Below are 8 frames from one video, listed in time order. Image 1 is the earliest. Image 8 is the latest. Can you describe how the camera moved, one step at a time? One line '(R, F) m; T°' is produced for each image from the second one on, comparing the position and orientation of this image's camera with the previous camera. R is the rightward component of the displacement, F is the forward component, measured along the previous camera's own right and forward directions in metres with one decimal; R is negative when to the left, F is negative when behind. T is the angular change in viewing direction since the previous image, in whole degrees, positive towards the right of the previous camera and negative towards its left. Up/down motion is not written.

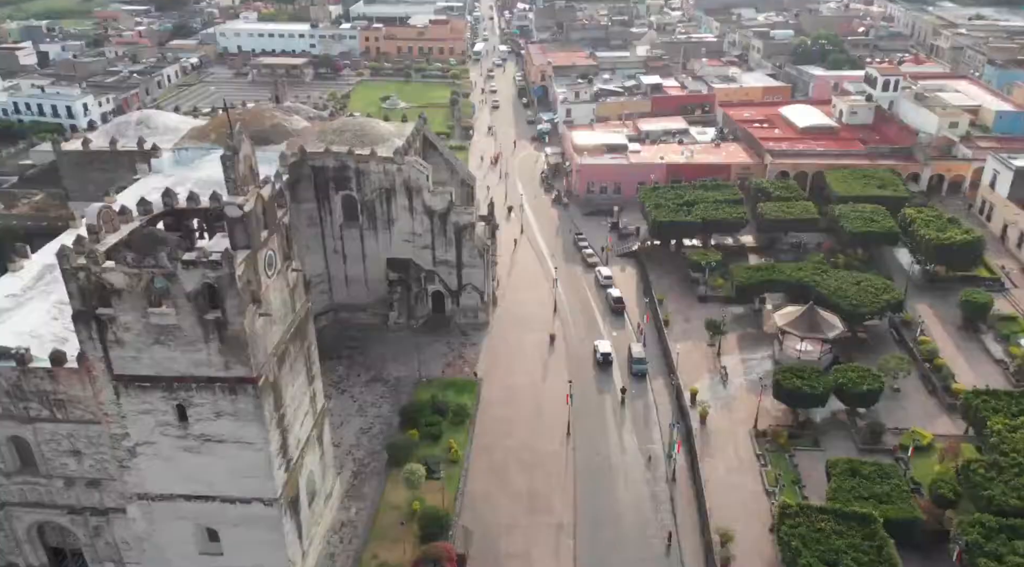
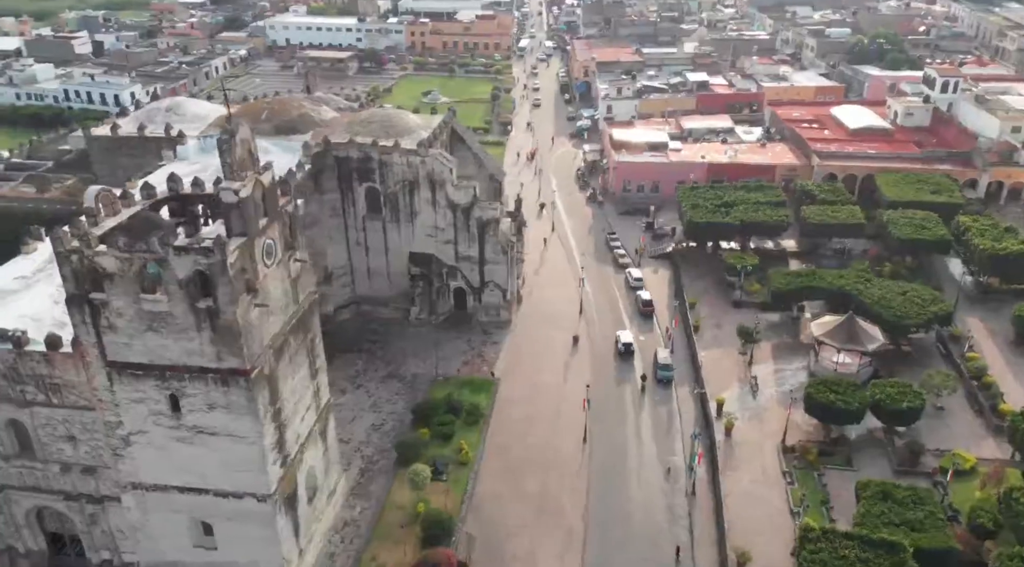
(+1.4, +1.3) m; -4°
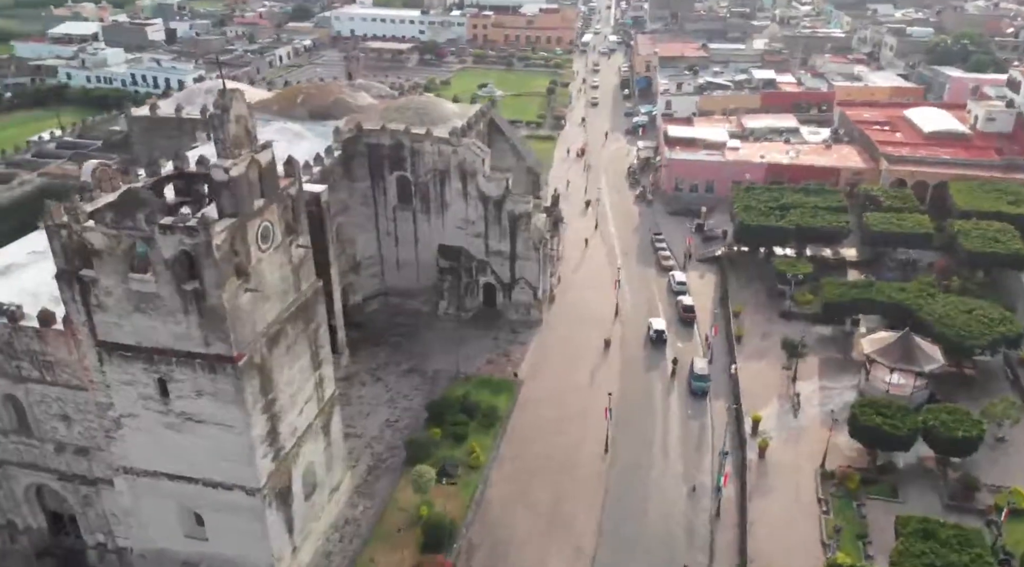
(+1.9, +1.7) m; -5°
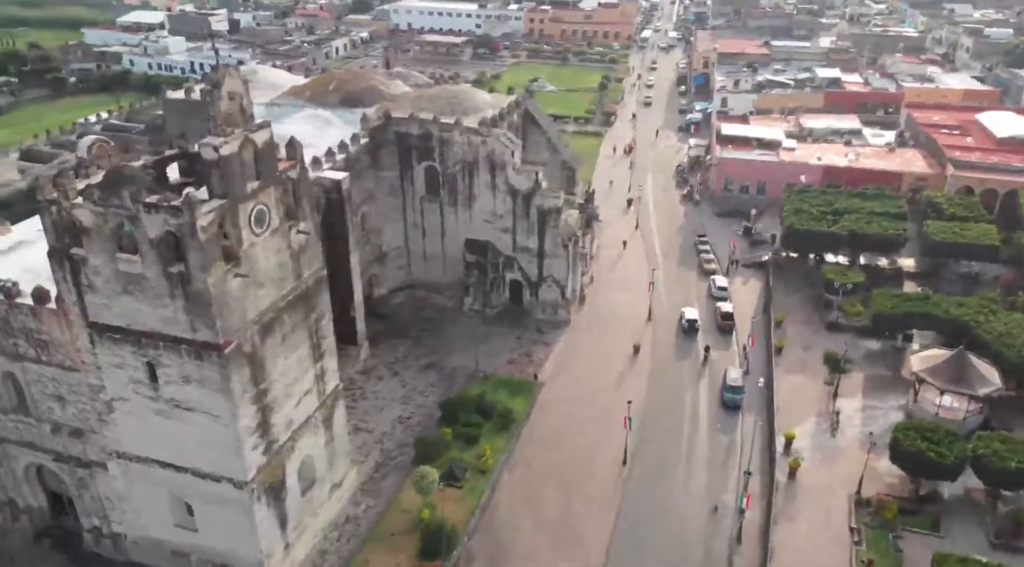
(+1.7, +1.5) m; -4°
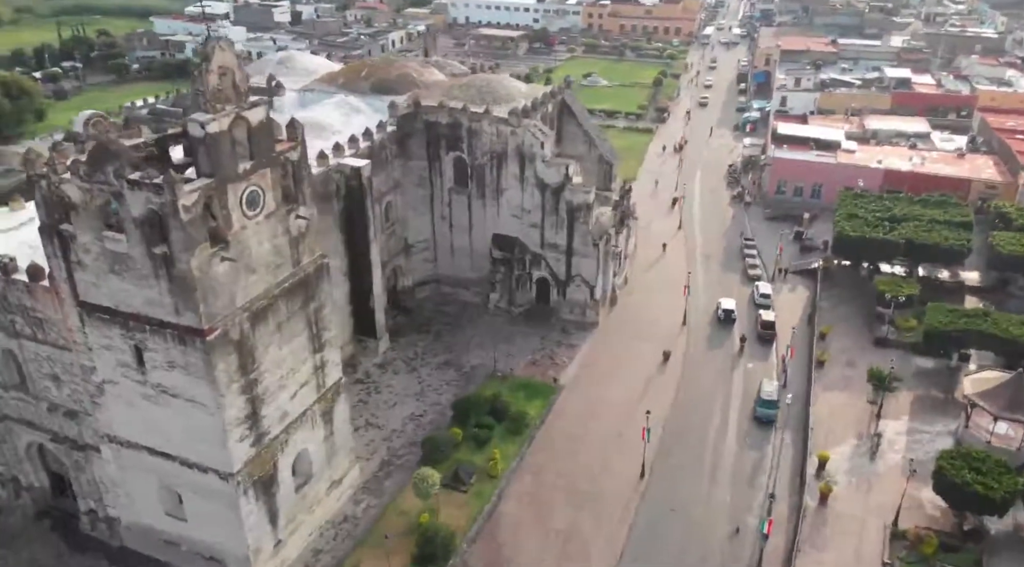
(+1.7, +1.5) m; -5°
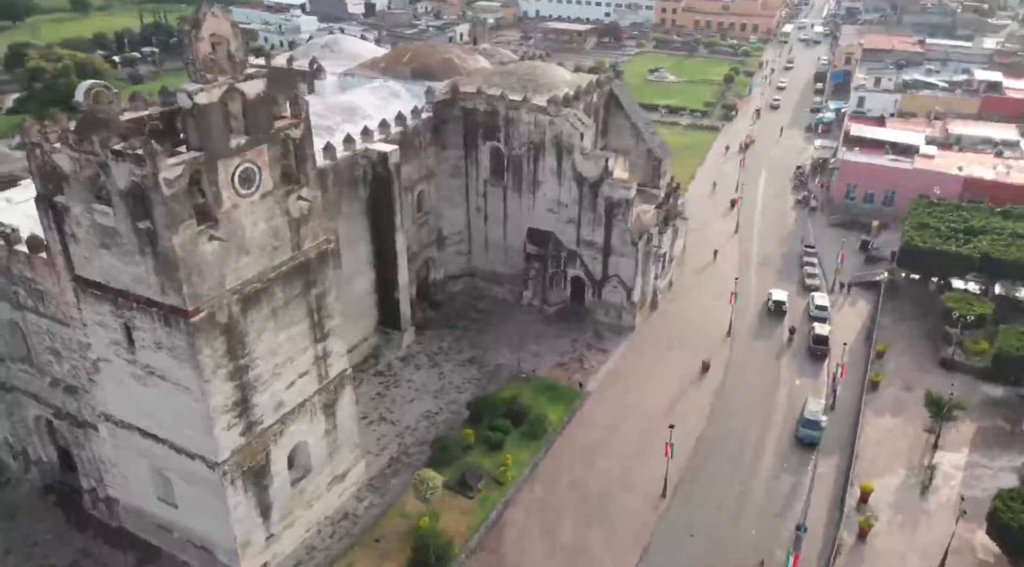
(+1.9, +1.7) m; -5°
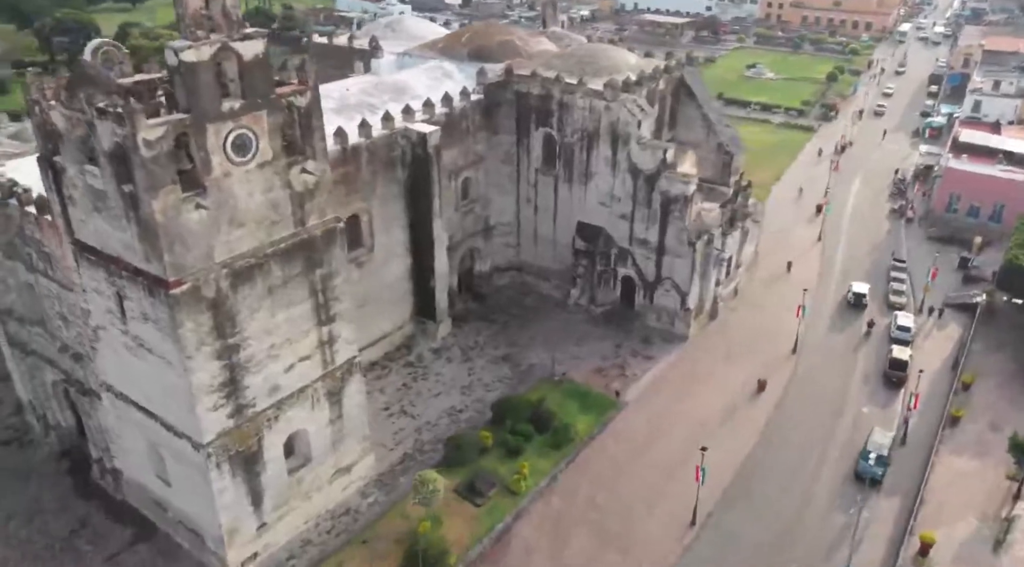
(+2.3, +2.2) m; -7°
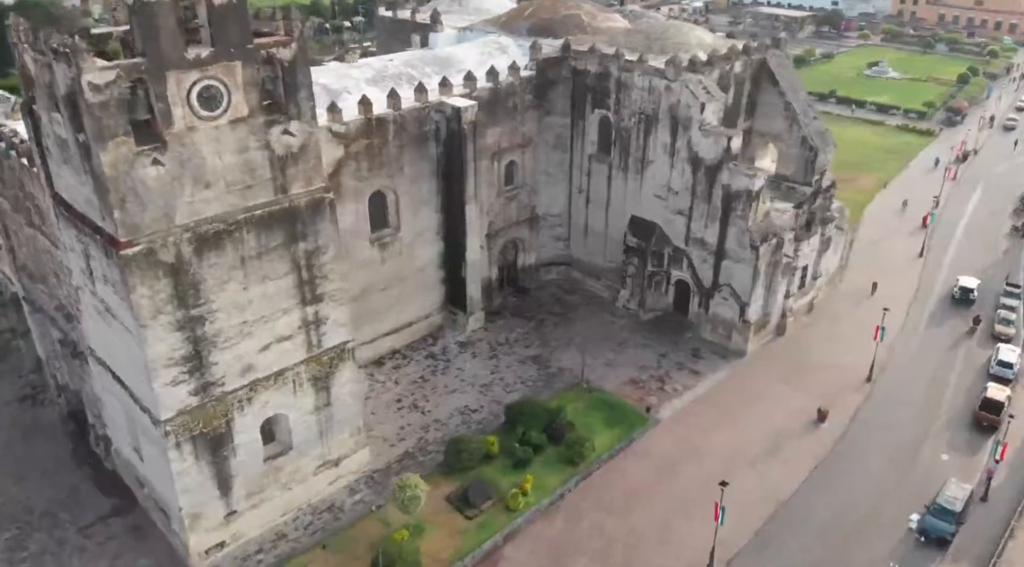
(+2.9, +2.9) m; -8°
